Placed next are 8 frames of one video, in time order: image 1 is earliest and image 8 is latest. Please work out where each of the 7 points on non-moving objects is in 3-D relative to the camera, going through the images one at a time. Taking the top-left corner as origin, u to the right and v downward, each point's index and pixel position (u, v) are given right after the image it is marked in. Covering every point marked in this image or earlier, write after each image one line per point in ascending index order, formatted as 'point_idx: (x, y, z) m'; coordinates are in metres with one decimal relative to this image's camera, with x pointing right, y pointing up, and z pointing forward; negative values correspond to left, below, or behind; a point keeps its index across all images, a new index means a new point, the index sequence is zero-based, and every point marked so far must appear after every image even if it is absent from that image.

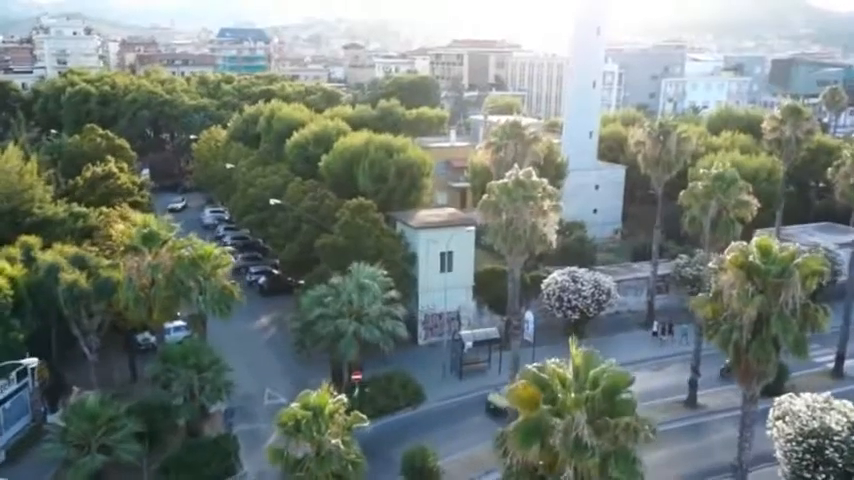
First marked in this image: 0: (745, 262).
0: (+7.4, -0.5, +18.6) m
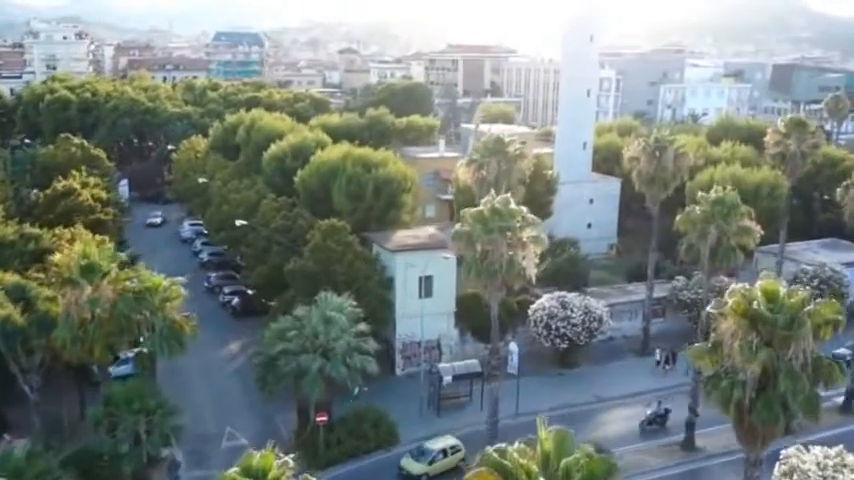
0: (+6.5, -1.4, +16.2) m
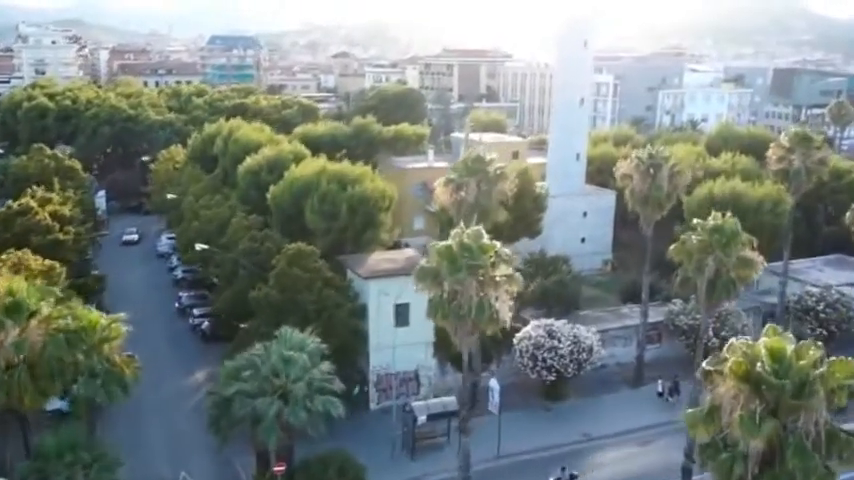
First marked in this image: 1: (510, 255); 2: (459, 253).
0: (+5.6, -2.3, +13.8) m
1: (+2.0, -0.3, +18.9) m
2: (+0.7, -0.3, +18.6) m
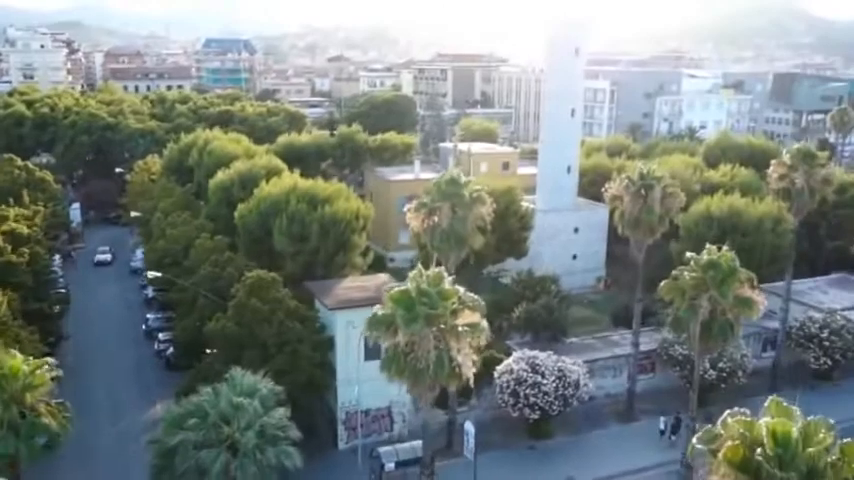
0: (+4.7, -3.1, +11.6) m
1: (+1.0, -1.2, +16.7) m
2: (-0.2, -1.2, +16.3) m
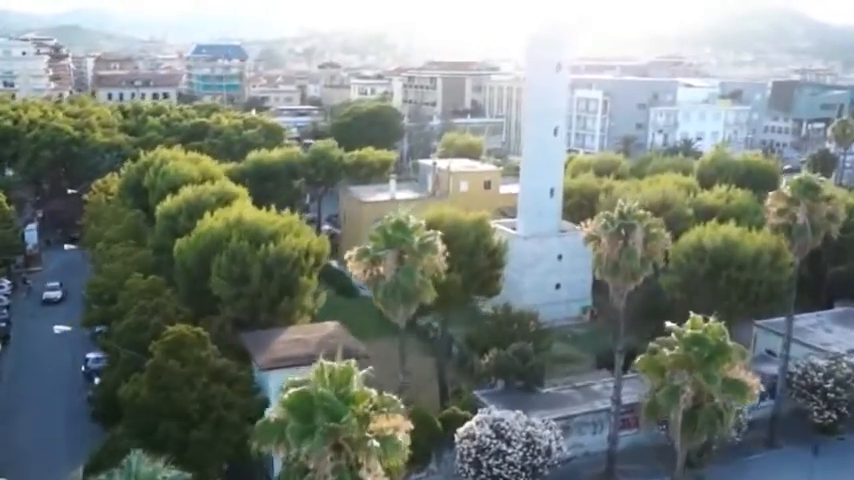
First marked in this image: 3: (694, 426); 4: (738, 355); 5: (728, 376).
0: (+3.1, -4.5, +8.1) m
1: (-0.5, -2.7, +13.2) m
2: (-1.8, -2.6, +12.9) m
3: (+5.5, -3.8, +16.6) m
4: (+6.8, -2.3, +17.3) m
5: (+6.3, -2.7, +16.5) m
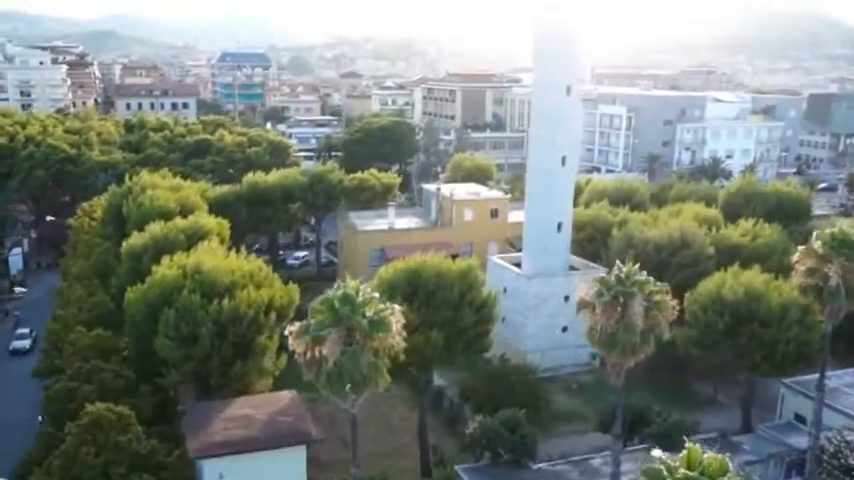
0: (+1.5, -6.2, +4.6) m
1: (-2.0, -4.3, +9.8) m
2: (-3.2, -4.3, +9.5) m
3: (+4.2, -5.6, +13.0) m
4: (+5.5, -4.1, +13.6) m
5: (+5.0, -4.5, +12.8) m
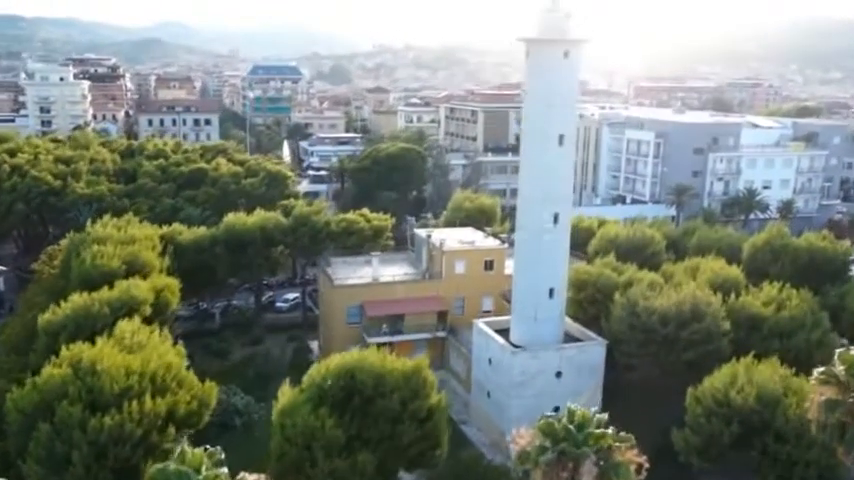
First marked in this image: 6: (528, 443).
0: (-1.7, -8.9, -0.1) m
1: (-4.8, -7.0, +5.3) m
2: (-6.1, -6.9, +5.1) m
3: (+1.5, -8.3, +8.1) m
4: (+2.8, -6.9, +8.7) m
5: (+2.3, -7.2, +8.0) m
6: (+2.2, -4.2, +16.9) m
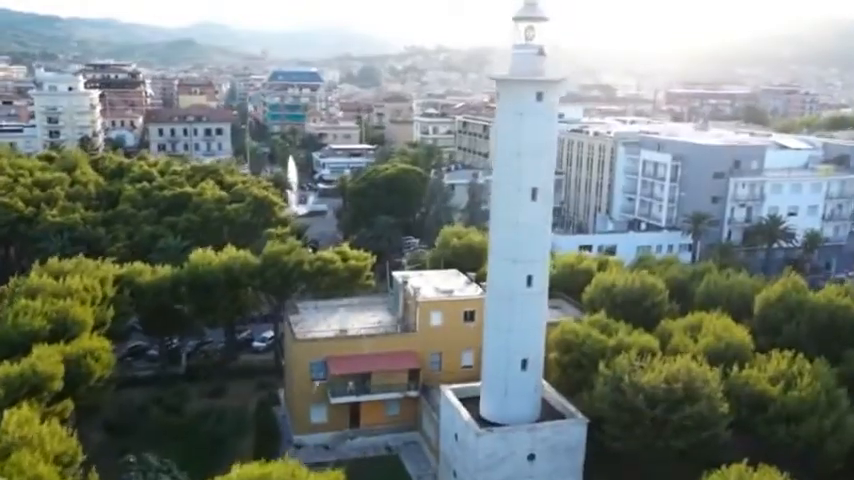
0: (-4.9, -11.2, -4.1) m
1: (-7.8, -9.3, +1.5) m
2: (-9.0, -9.2, +1.3) m
3: (-1.4, -10.8, +4.0) m
4: (0.0, -9.3, +4.6) m
5: (-0.6, -9.7, +3.9) m
6: (-0.3, -6.7, +12.8) m
